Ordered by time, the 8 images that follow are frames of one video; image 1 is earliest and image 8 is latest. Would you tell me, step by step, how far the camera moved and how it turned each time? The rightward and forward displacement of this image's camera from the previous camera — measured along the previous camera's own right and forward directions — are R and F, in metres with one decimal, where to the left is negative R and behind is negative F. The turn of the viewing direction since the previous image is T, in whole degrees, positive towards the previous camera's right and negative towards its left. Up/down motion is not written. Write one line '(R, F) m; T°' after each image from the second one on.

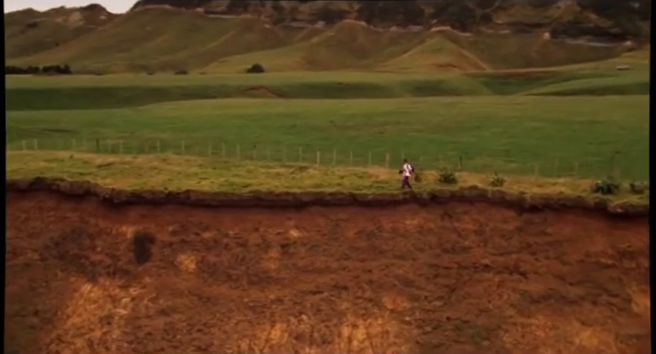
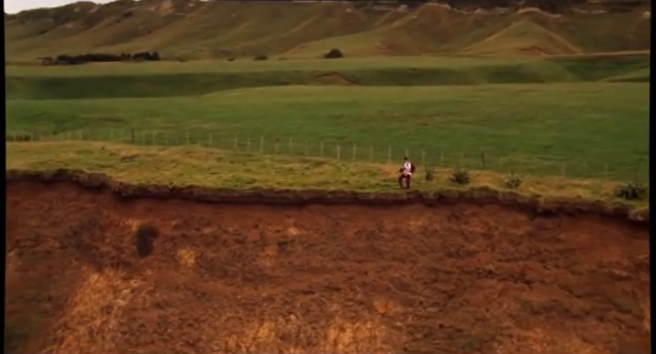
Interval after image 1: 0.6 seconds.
(+2.2, +0.5) m; -7°
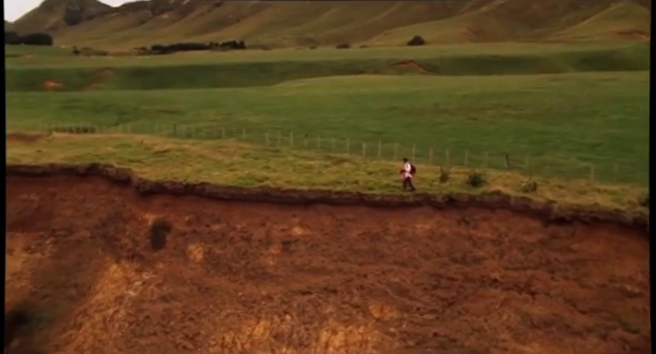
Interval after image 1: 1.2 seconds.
(+2.1, +0.3) m; -8°
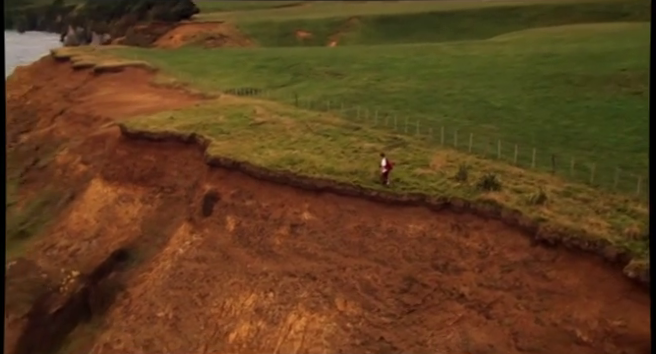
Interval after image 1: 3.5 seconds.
(+7.0, +1.0) m; -25°
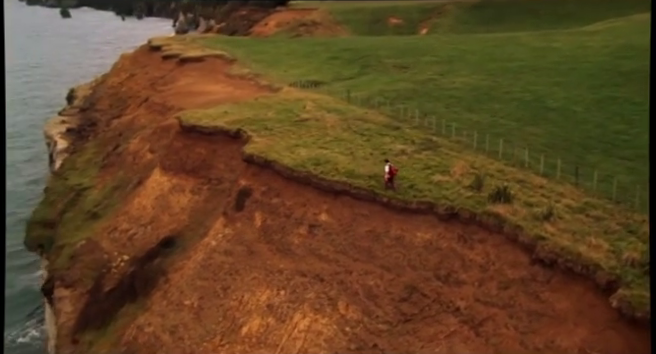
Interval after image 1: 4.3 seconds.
(+2.3, -0.1) m; -9°
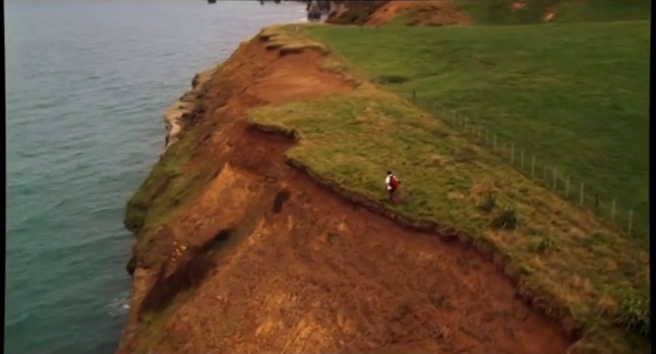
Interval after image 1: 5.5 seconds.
(+3.2, +0.1) m; -12°
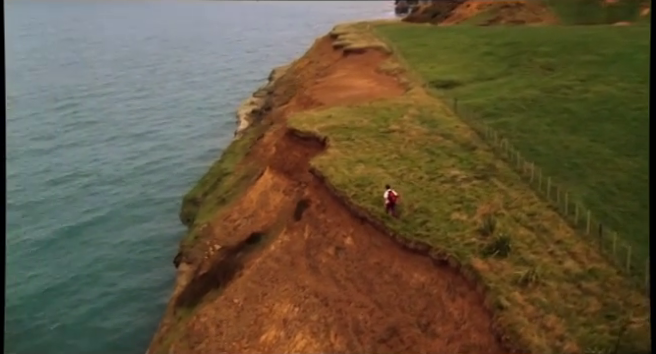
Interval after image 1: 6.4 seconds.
(+2.3, +0.1) m; -8°
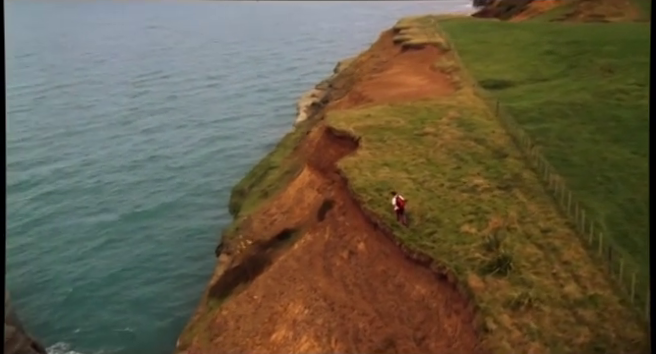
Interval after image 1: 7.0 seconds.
(+1.7, +0.1) m; -7°
